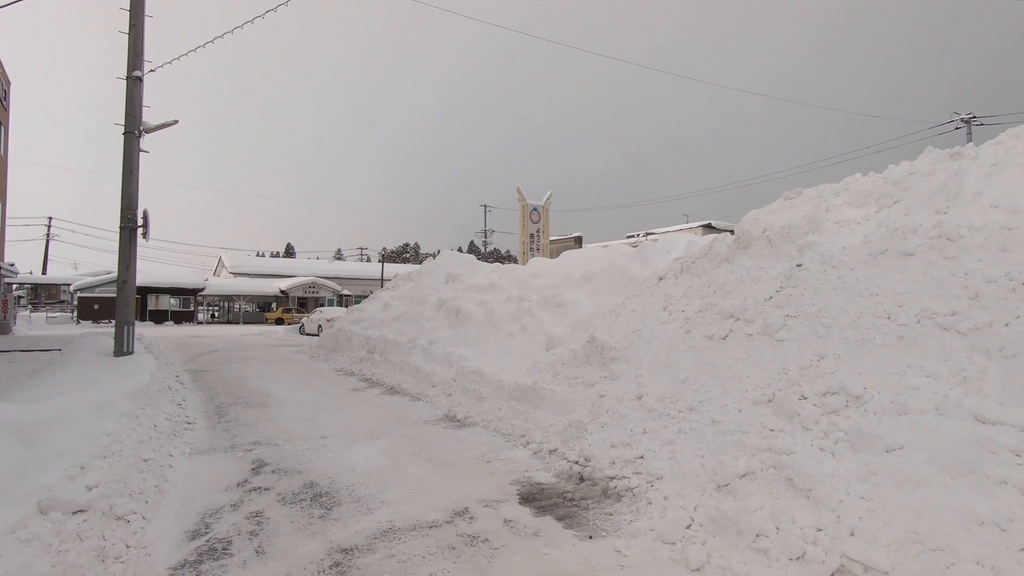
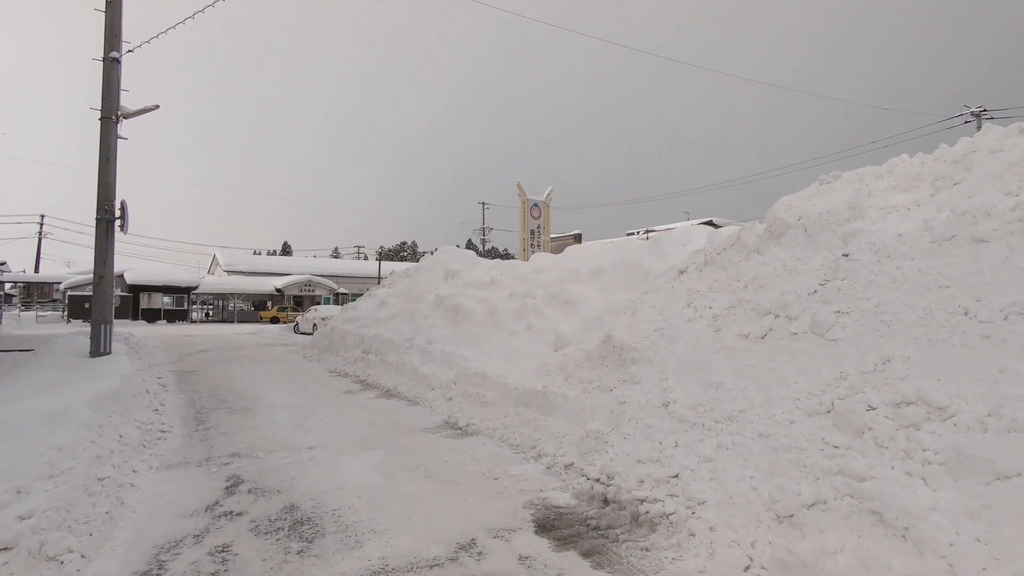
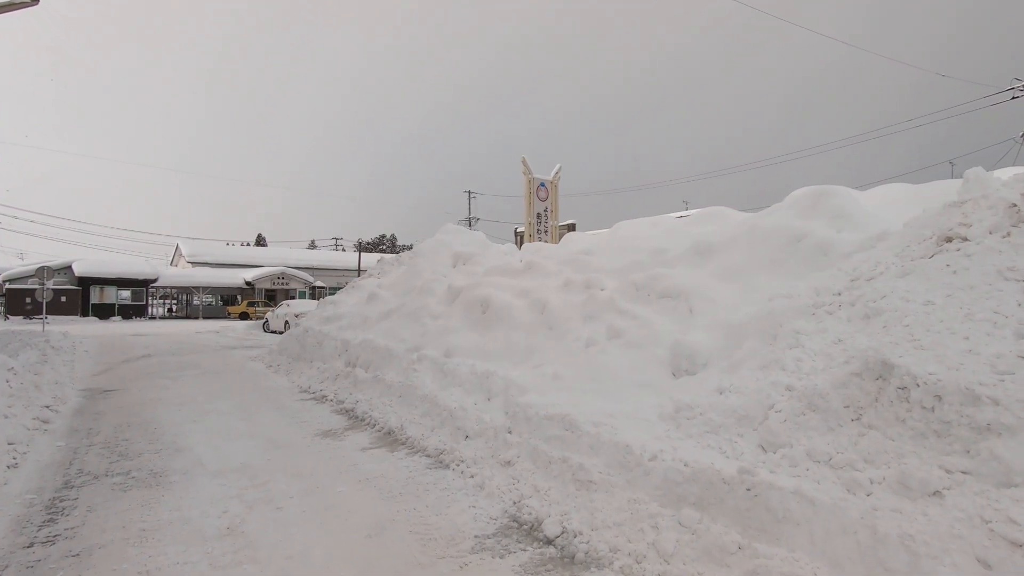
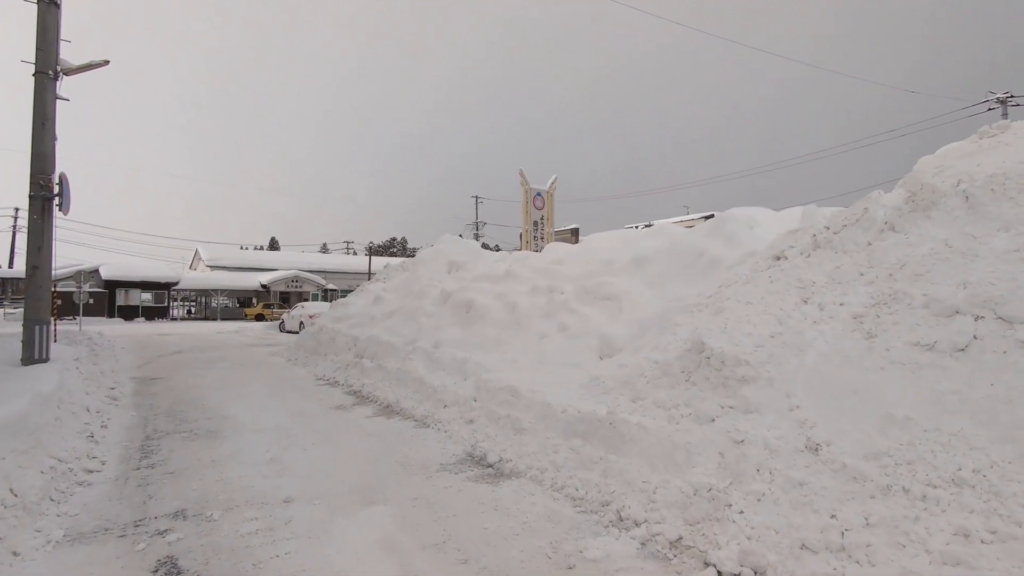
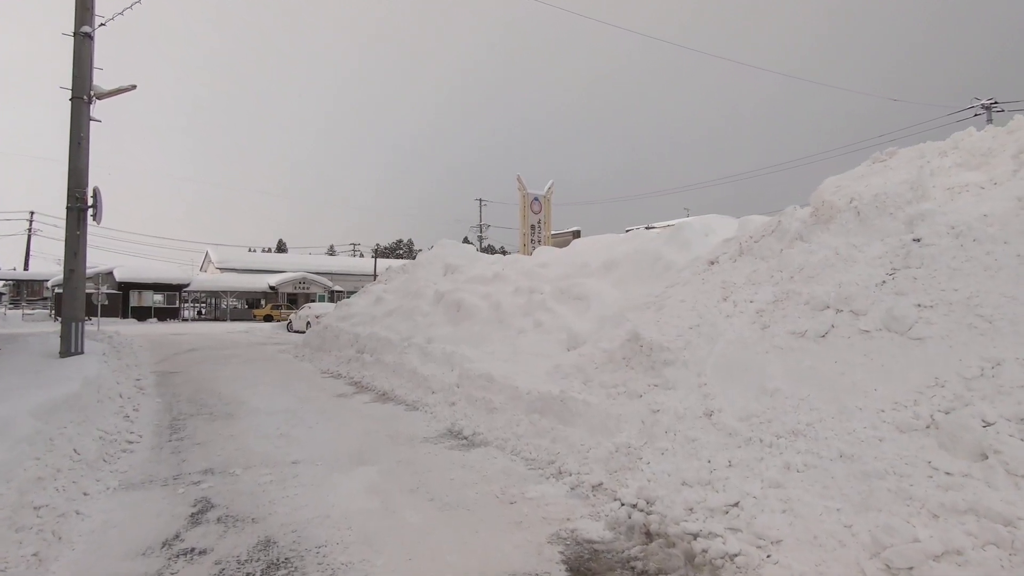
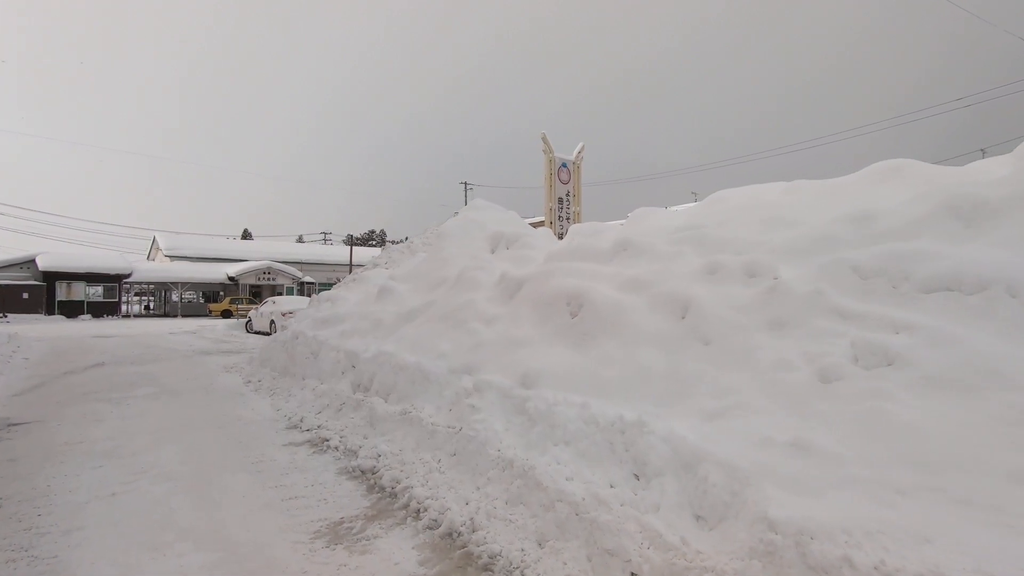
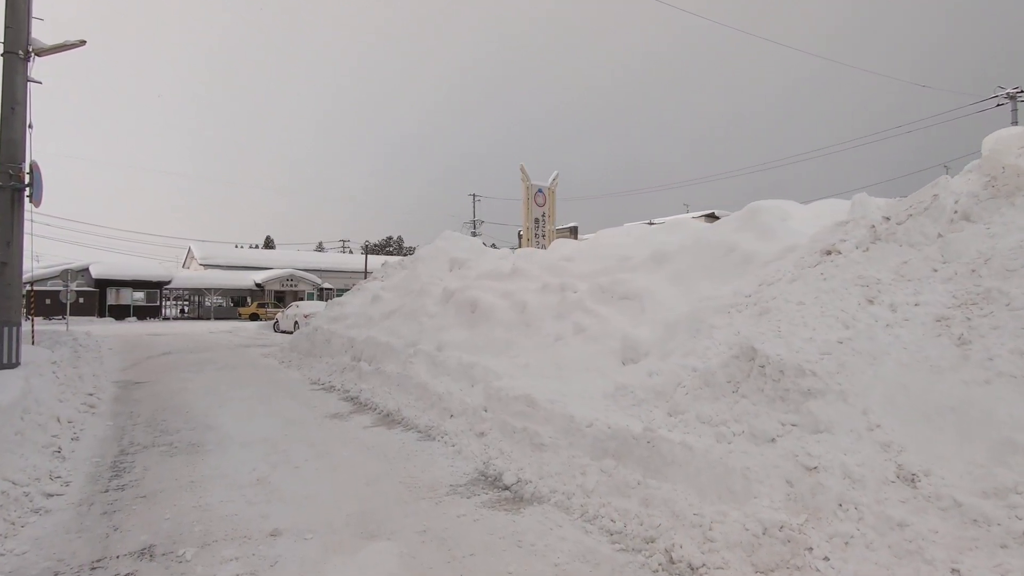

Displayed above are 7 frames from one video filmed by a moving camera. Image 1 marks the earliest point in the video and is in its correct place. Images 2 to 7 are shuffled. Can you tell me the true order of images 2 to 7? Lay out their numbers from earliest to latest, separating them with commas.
2, 5, 4, 7, 3, 6
